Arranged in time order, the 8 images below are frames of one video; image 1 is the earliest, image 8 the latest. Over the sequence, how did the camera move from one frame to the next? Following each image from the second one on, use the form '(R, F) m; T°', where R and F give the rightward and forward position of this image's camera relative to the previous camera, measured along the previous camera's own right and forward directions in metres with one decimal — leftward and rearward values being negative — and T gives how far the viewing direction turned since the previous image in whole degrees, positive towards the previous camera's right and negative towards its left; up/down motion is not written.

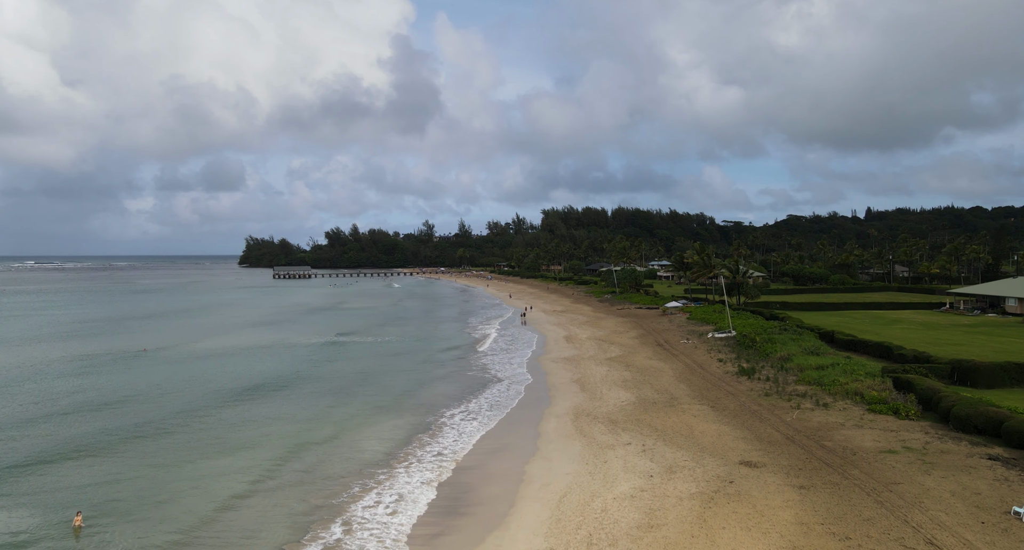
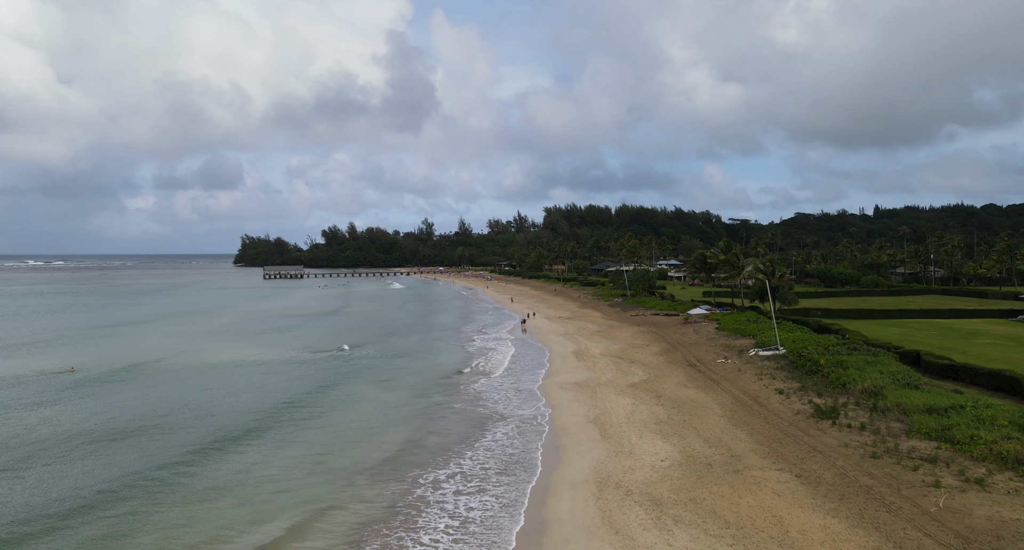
(+0.1, +7.2) m; 0°
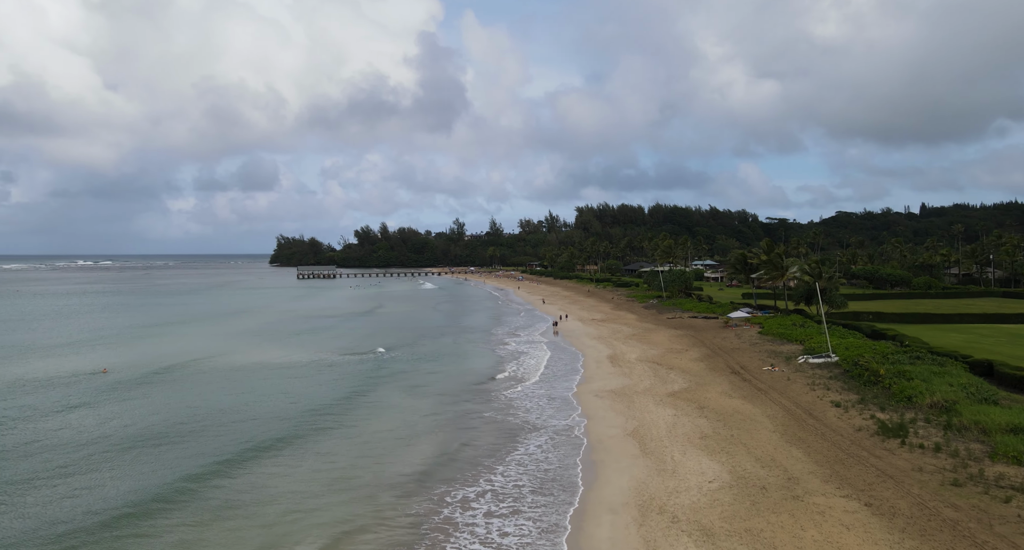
(0.0, +1.5) m; -3°
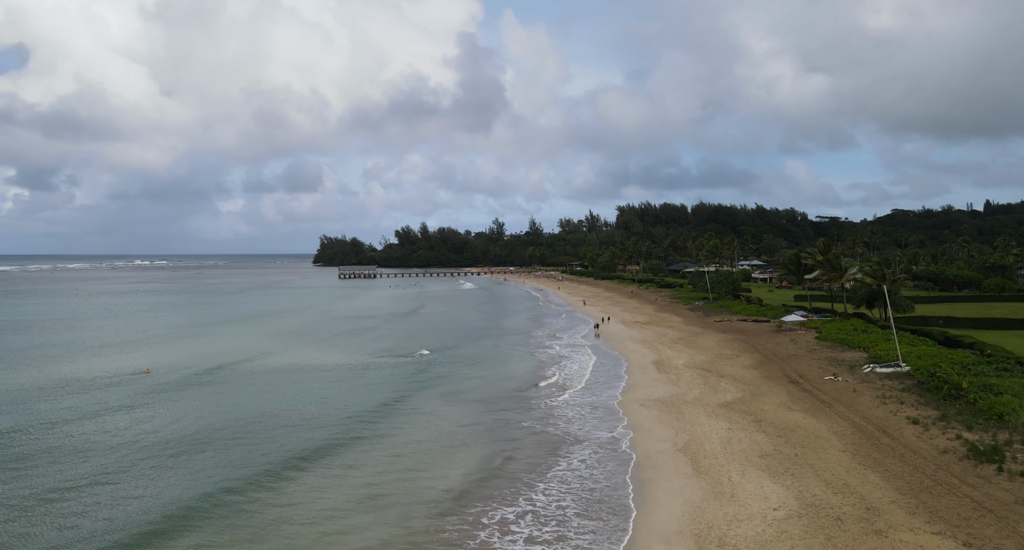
(0.0, +1.5) m; -3°
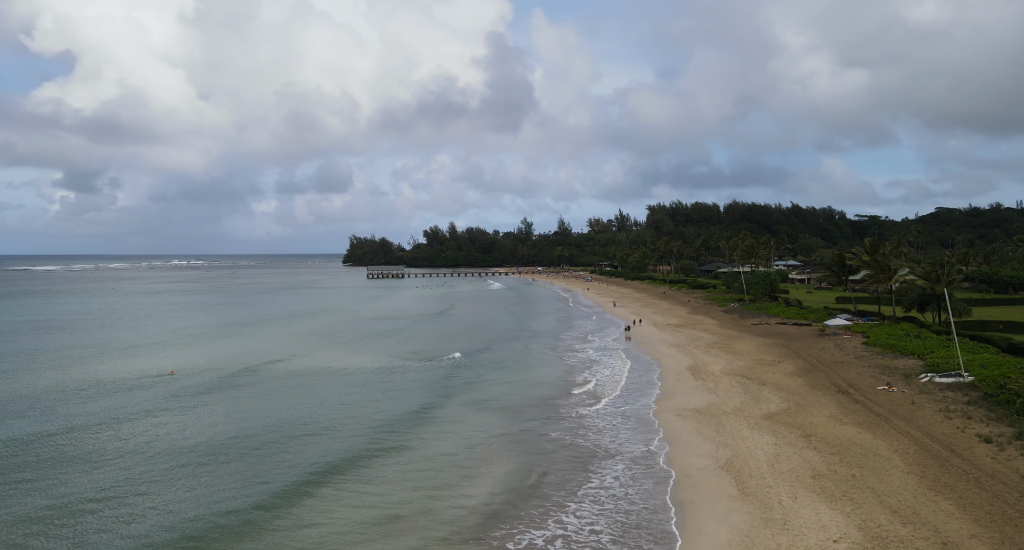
(0.0, +1.4) m; -2°
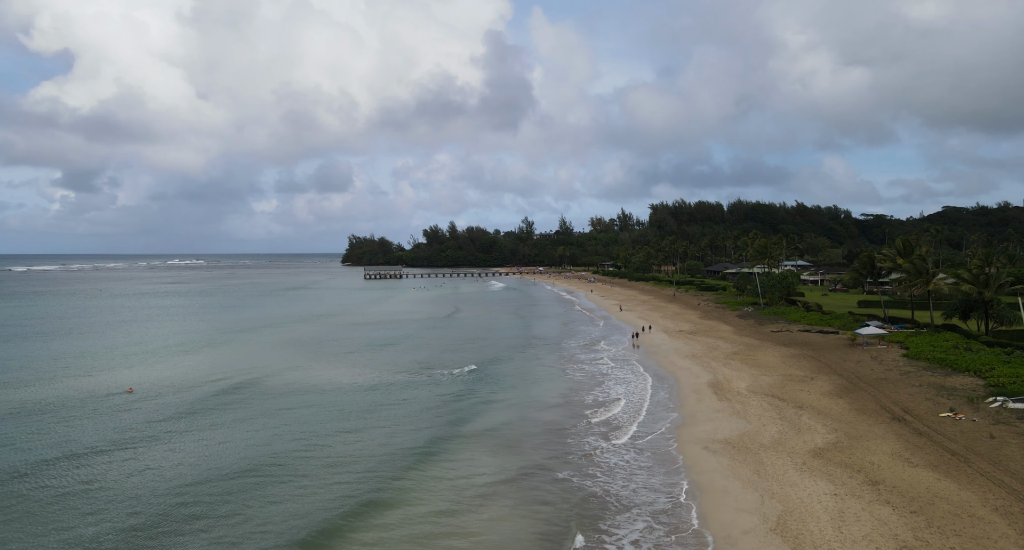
(+0.1, +3.8) m; 0°
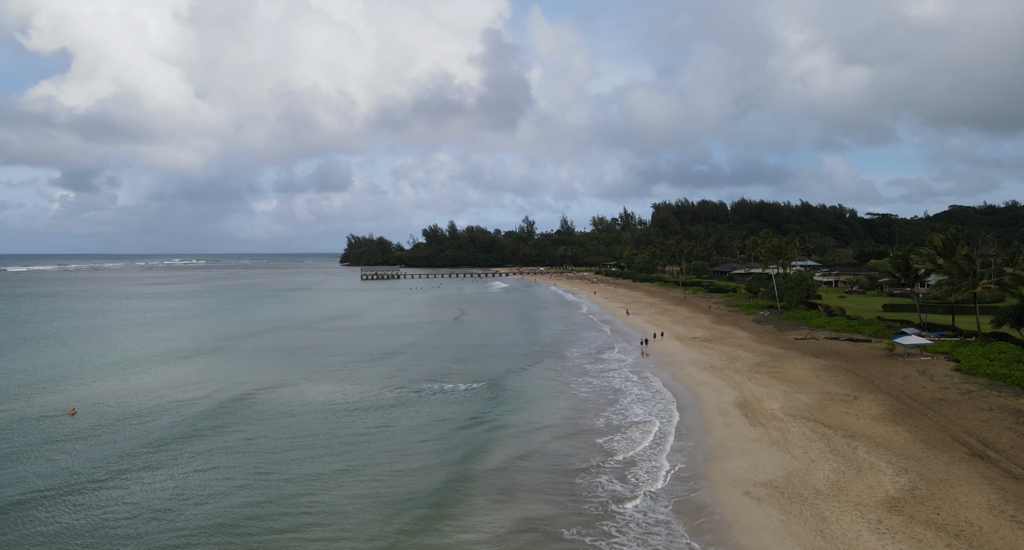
(+0.1, +3.9) m; 0°
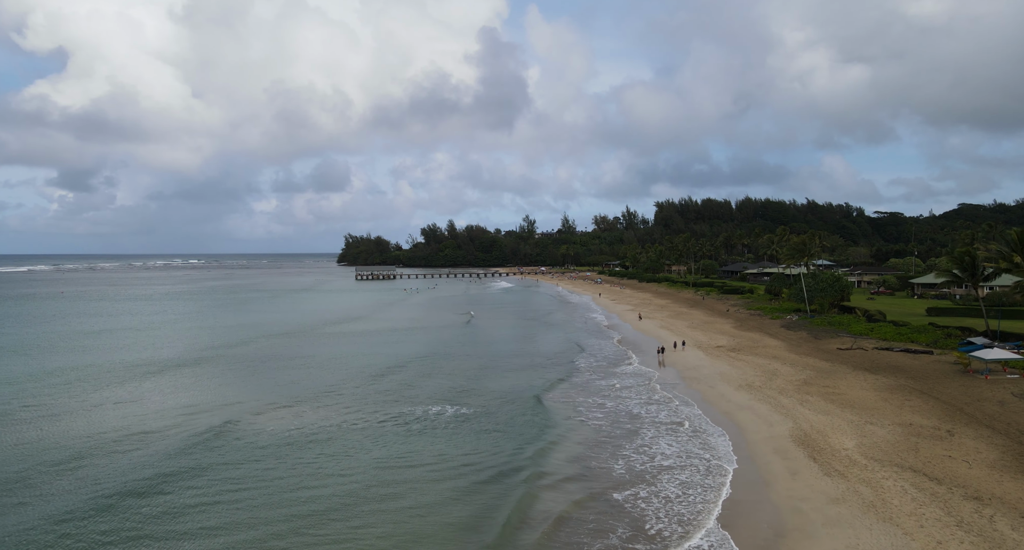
(+0.1, +5.6) m; 0°
